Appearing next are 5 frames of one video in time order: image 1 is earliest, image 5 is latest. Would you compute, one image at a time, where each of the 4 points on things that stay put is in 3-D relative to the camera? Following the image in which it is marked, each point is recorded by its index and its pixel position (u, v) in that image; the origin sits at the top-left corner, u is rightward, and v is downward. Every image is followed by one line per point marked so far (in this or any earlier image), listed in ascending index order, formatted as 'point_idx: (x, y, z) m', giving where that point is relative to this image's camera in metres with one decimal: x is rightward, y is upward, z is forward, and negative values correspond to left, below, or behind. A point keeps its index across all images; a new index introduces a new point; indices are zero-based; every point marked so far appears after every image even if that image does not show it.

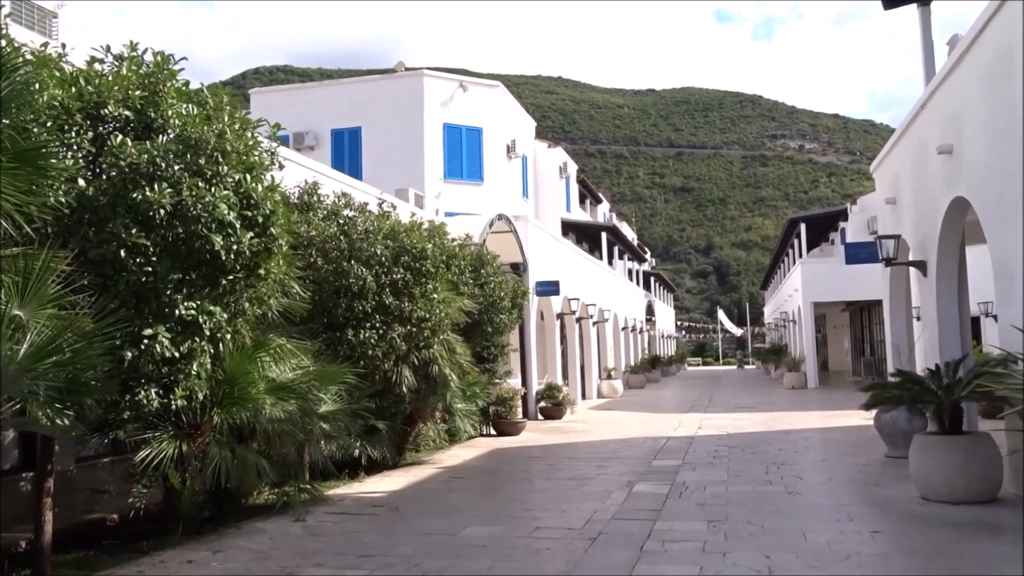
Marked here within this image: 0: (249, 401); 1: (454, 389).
0: (-2.2, -0.9, +7.1) m
1: (-0.8, -1.3, +11.1) m
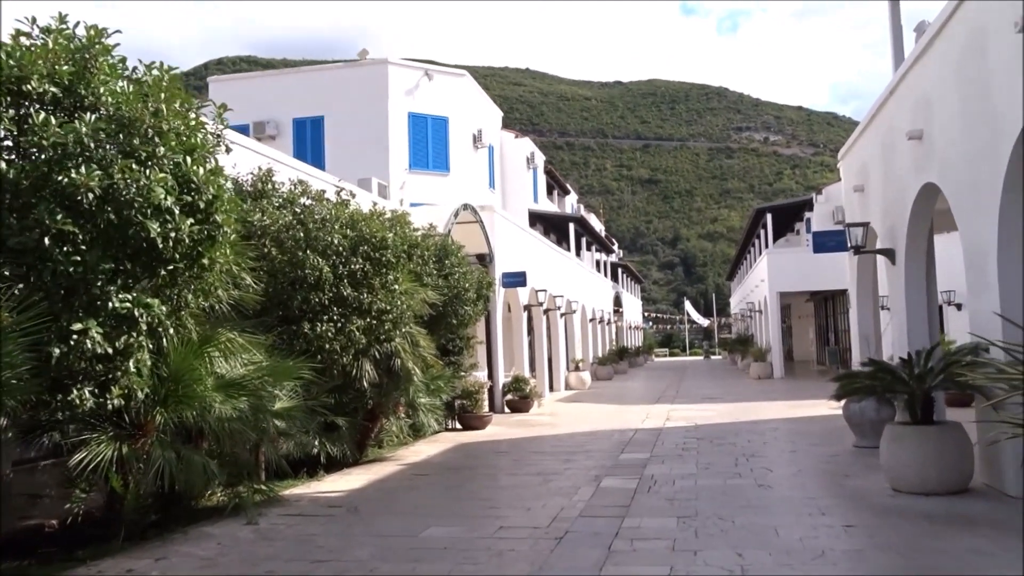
0: (-2.5, -0.9, +6.7) m
1: (-1.2, -1.2, +10.8) m
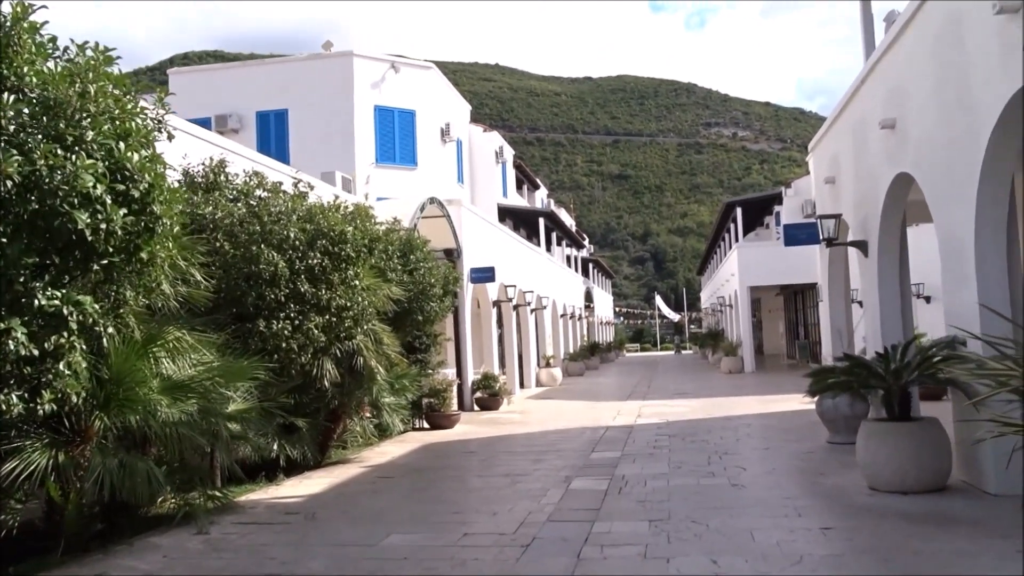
0: (-2.8, -0.8, +6.3) m
1: (-1.6, -1.2, +10.4) m
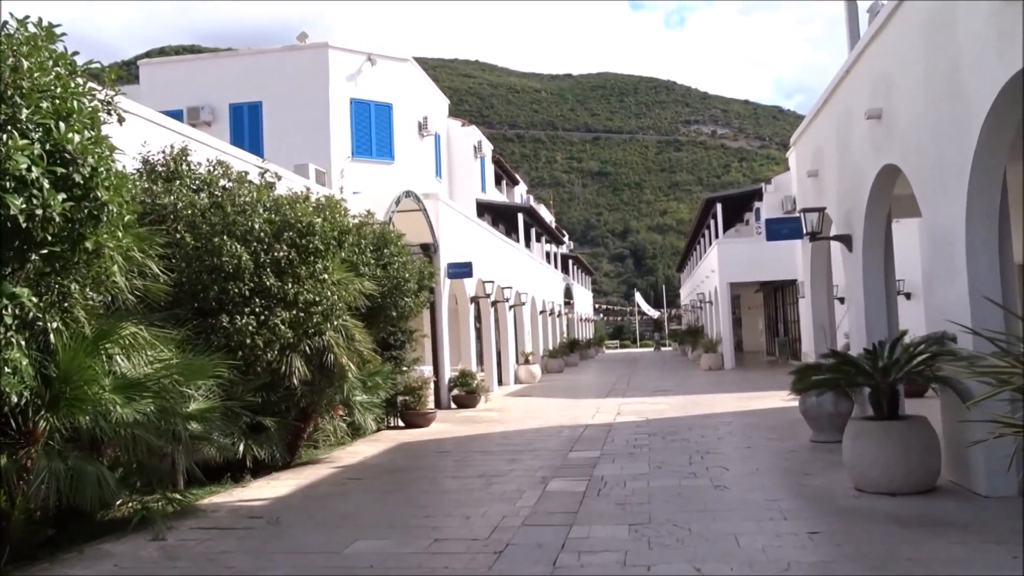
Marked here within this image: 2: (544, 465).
0: (-3.0, -0.8, +6.0) m
1: (-1.9, -1.1, +10.1) m
2: (+0.4, -2.0, +9.5) m
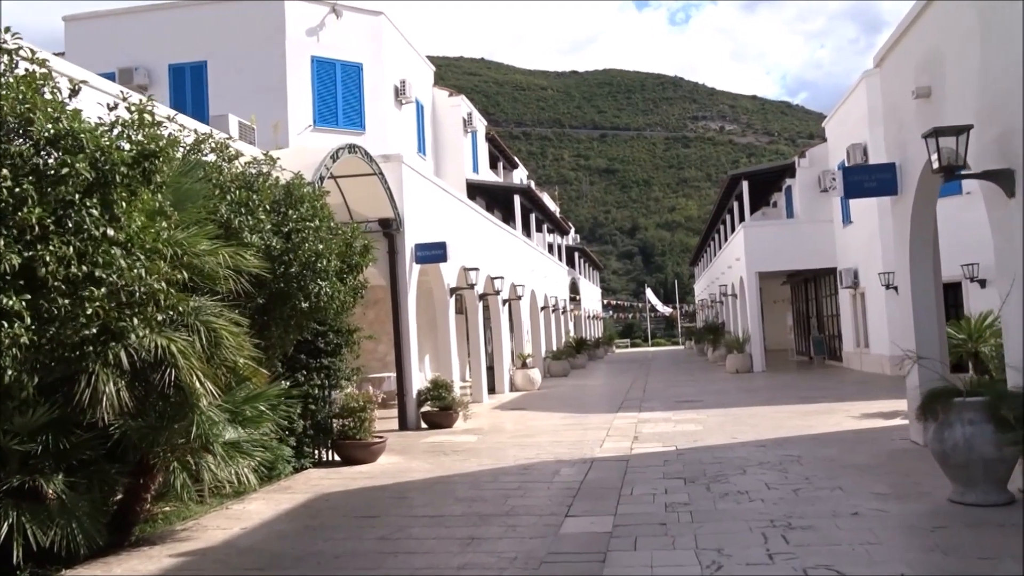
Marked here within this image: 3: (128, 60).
0: (-3.3, -0.6, +2.2) m
1: (-2.2, -0.9, +6.3) m
2: (0.0, -1.8, +5.6) m
3: (-8.3, +4.9, +17.9) m
